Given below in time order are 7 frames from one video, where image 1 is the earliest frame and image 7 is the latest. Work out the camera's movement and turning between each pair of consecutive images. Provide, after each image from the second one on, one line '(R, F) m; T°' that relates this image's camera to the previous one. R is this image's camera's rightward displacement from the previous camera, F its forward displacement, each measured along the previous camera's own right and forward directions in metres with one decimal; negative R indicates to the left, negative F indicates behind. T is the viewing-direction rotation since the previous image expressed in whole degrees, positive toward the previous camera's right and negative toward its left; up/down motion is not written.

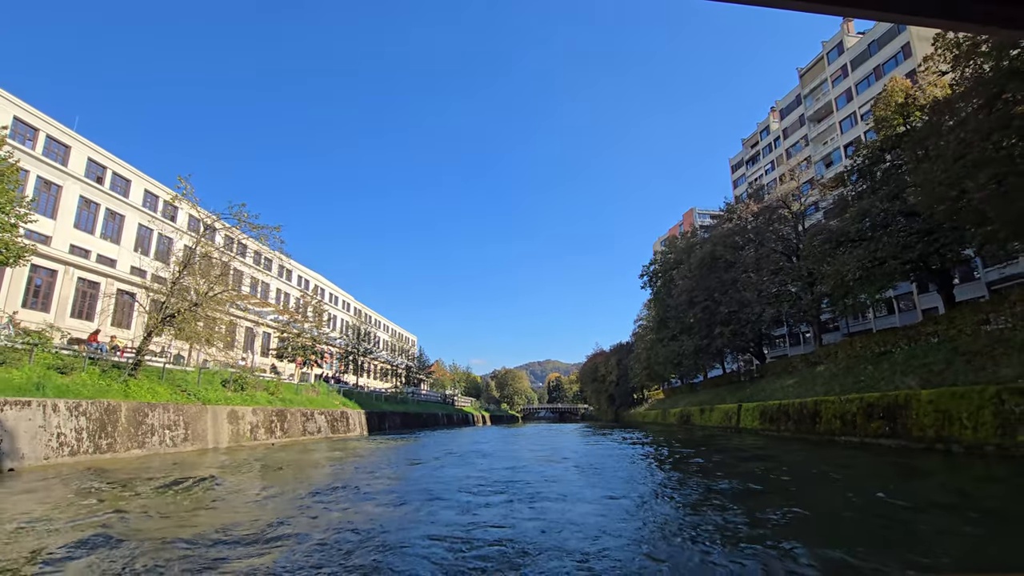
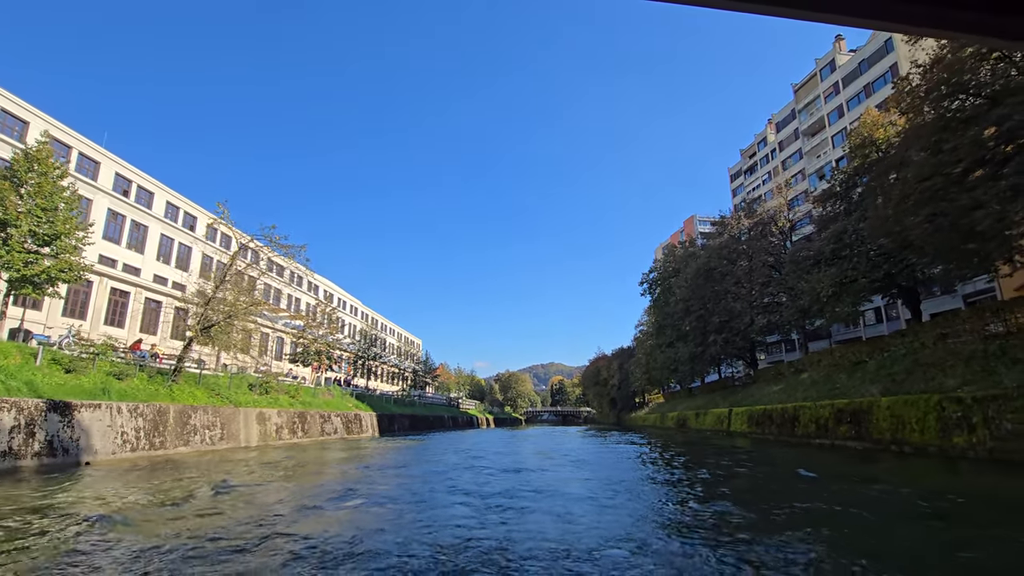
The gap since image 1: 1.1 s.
(0.0, -2.1) m; 0°
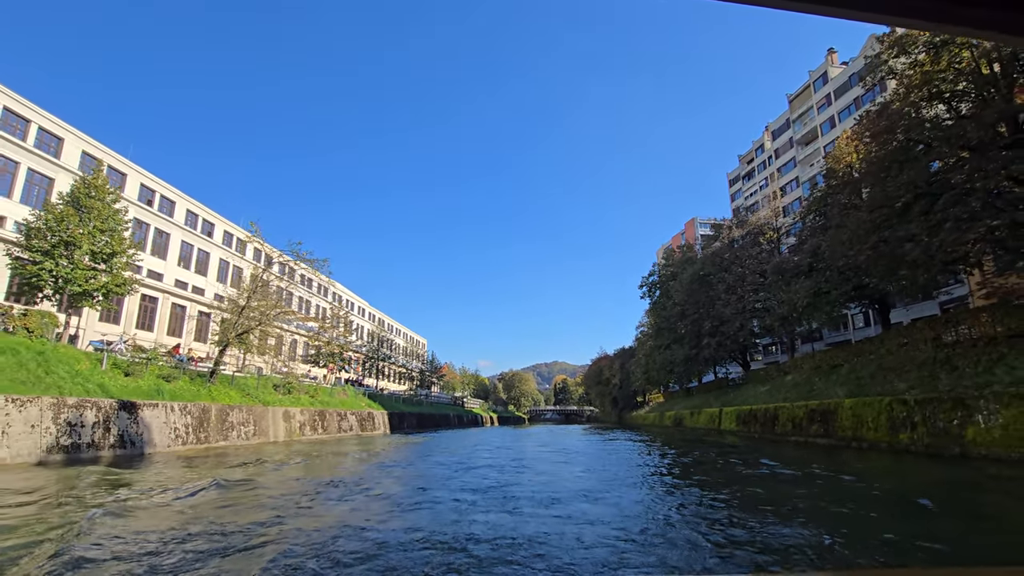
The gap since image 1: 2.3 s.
(0.0, -2.3) m; 0°
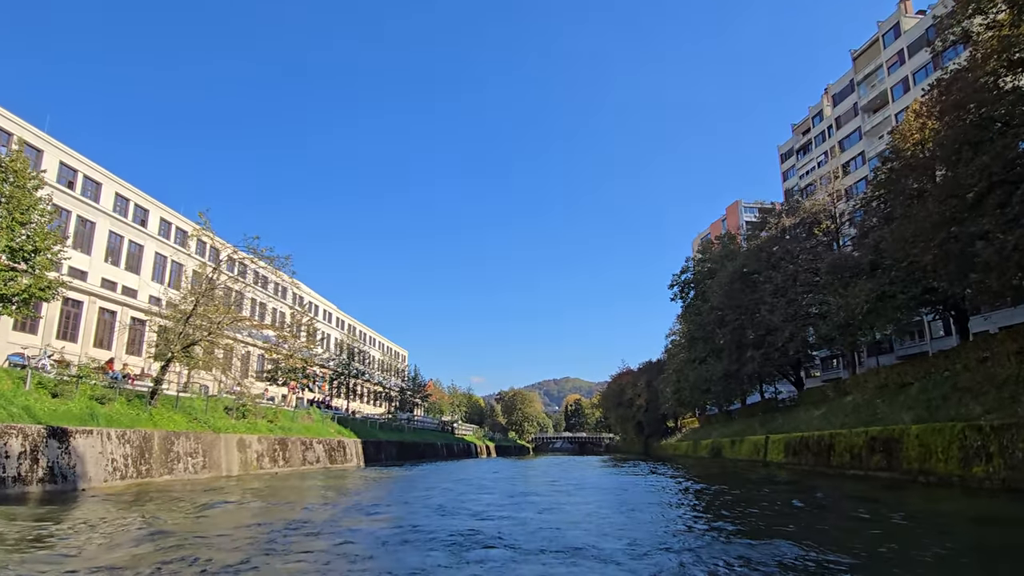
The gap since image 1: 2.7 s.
(-1.1, +2.3) m; +4°
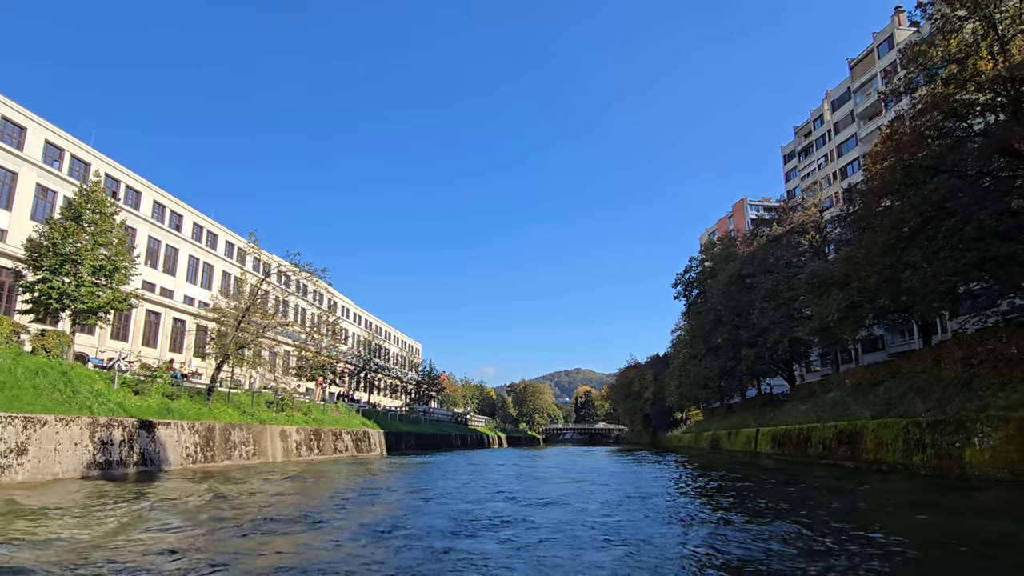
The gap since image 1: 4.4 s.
(0.0, -2.7) m; -1°
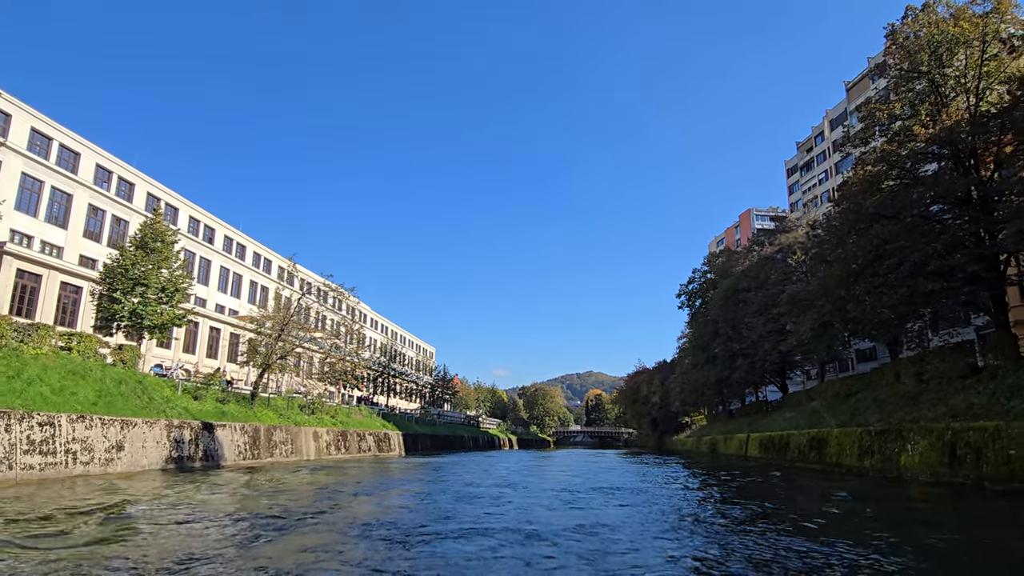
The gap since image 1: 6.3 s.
(+0.2, -2.8) m; -1°
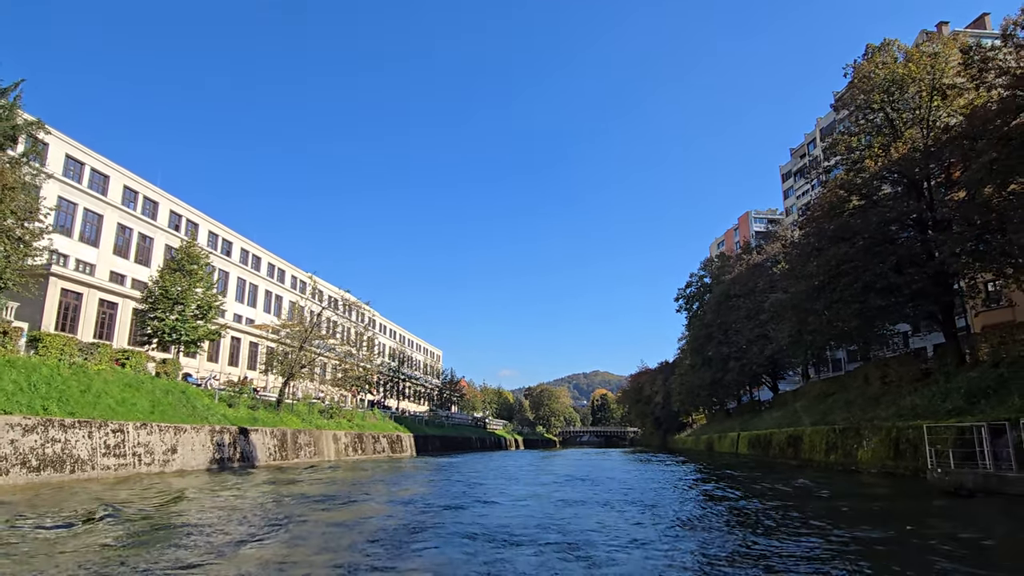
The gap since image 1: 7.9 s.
(+0.2, -2.4) m; -1°
